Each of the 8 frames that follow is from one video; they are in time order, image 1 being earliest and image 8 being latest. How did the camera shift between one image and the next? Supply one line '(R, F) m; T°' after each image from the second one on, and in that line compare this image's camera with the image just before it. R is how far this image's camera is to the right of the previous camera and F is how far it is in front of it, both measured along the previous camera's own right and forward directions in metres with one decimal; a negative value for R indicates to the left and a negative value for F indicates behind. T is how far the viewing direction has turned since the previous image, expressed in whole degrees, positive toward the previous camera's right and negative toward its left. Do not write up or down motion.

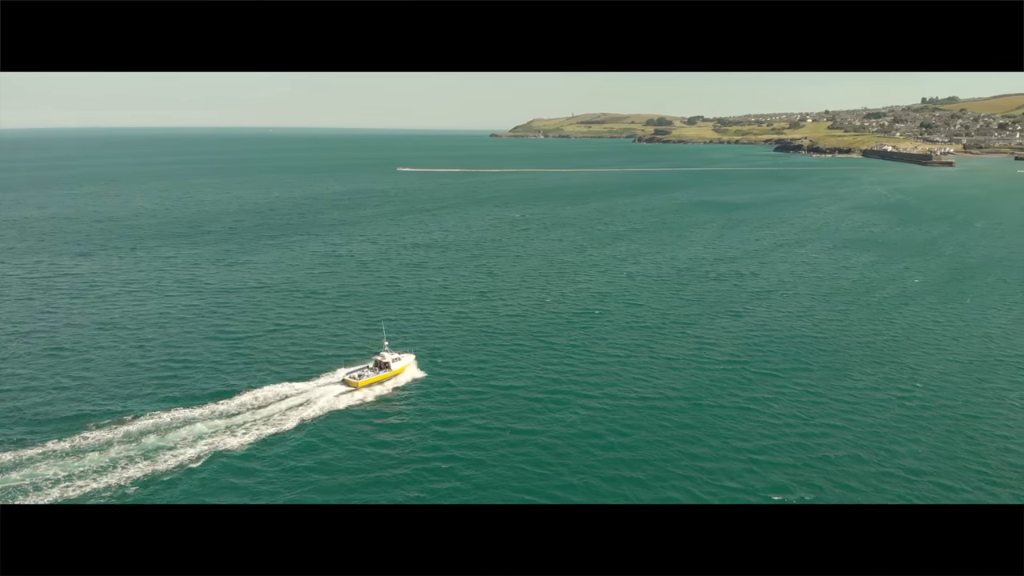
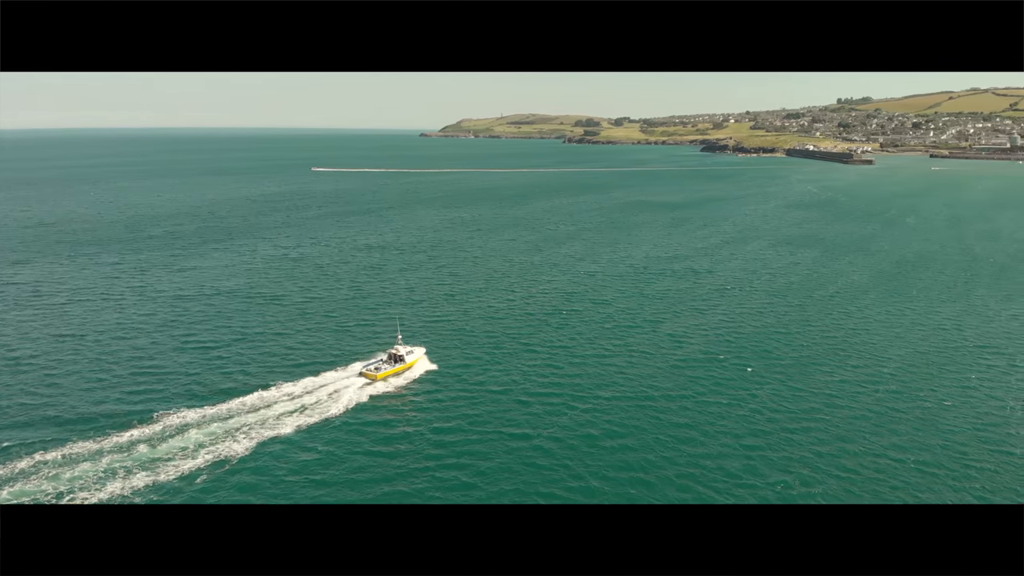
(-3.0, -0.3) m; +4°
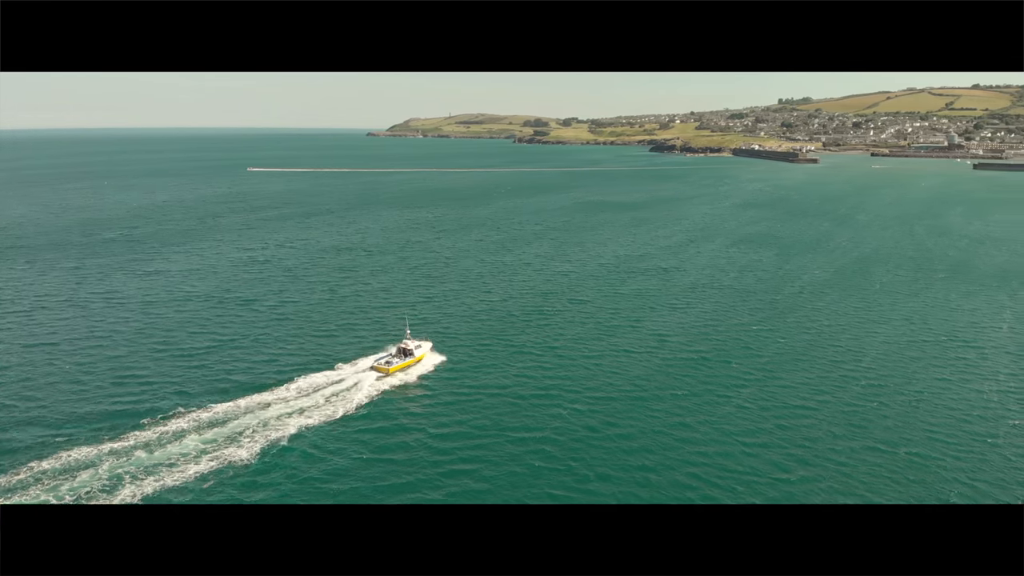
(-2.3, -0.3) m; +3°
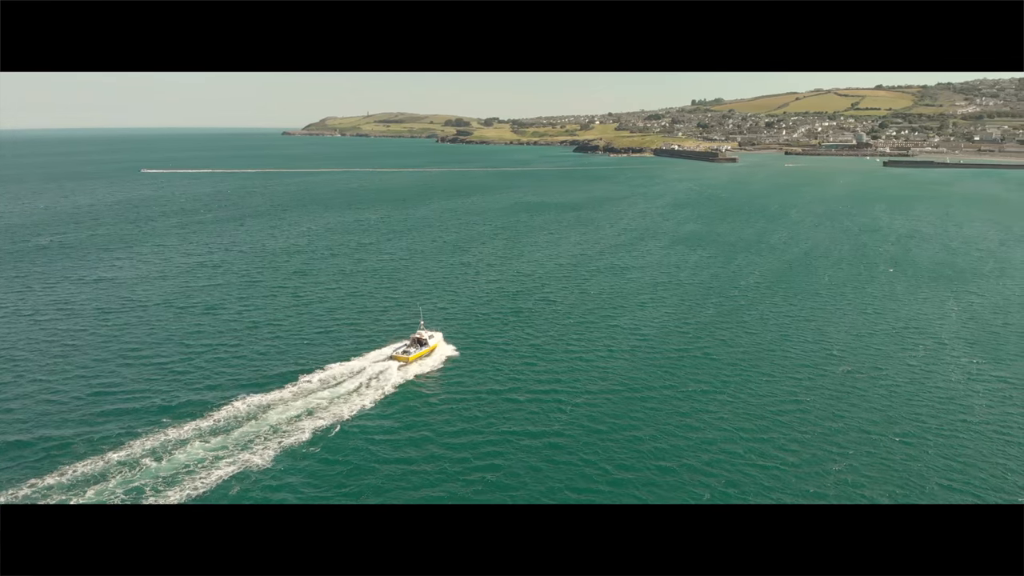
(-3.9, -0.5) m; +5°
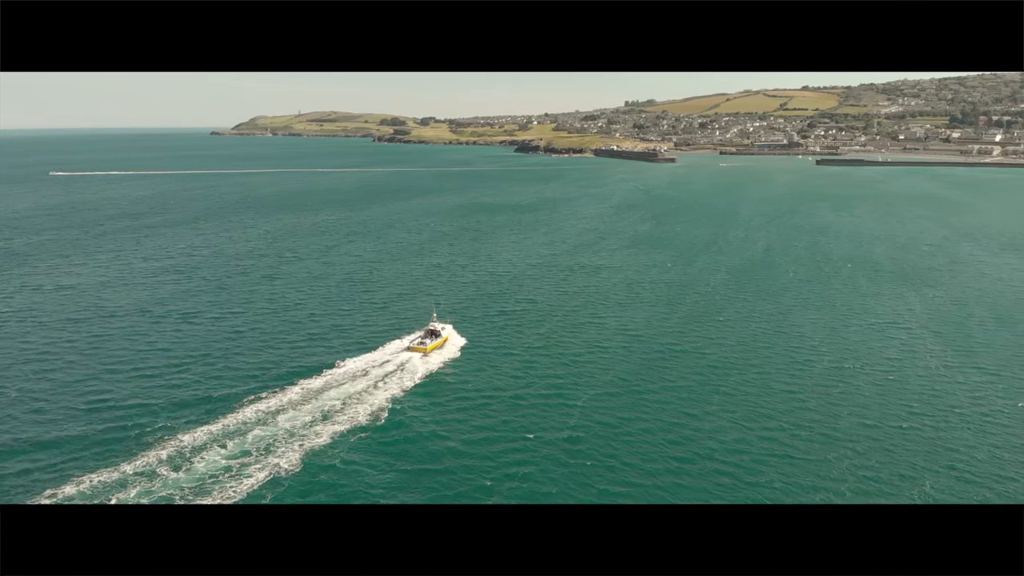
(-3.6, -0.4) m; +4°
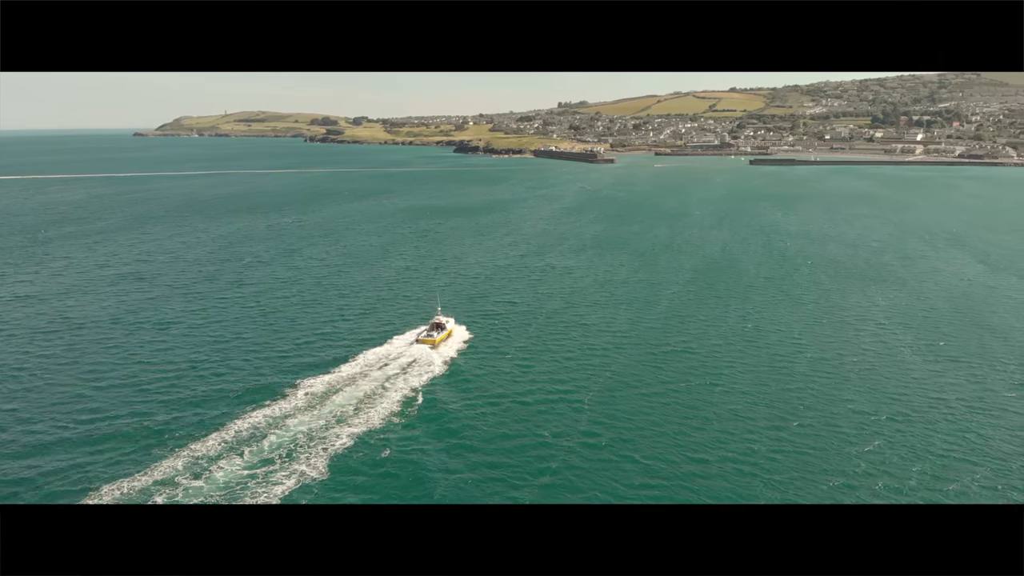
(-3.8, -0.5) m; +4°
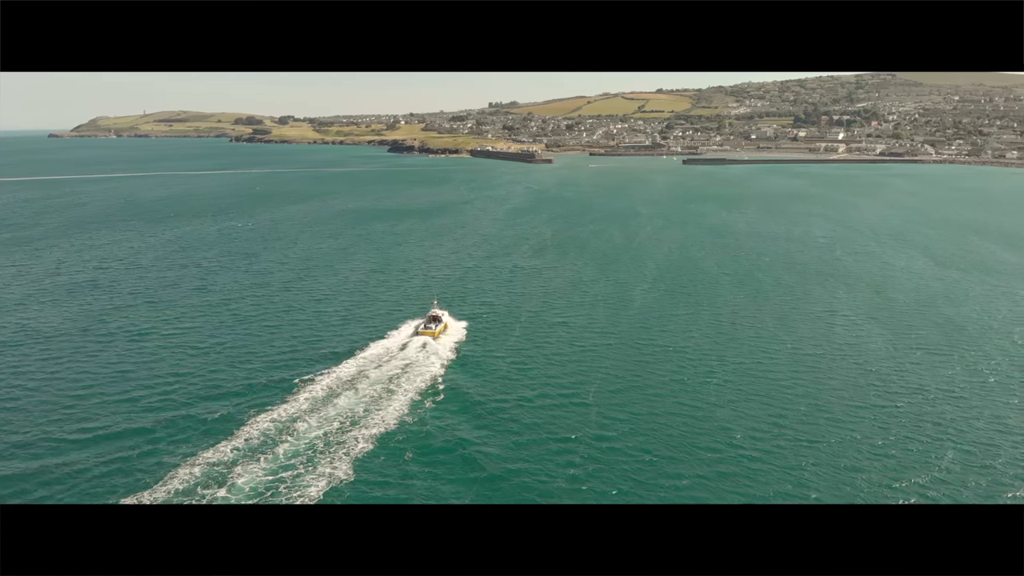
(-3.9, -0.3) m; +5°
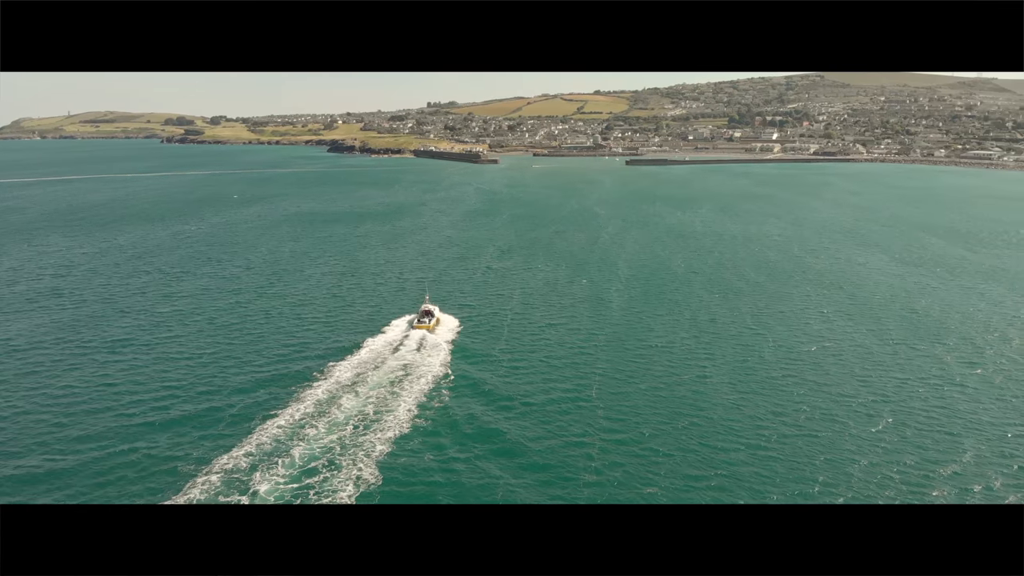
(-3.6, -0.1) m; +4°
